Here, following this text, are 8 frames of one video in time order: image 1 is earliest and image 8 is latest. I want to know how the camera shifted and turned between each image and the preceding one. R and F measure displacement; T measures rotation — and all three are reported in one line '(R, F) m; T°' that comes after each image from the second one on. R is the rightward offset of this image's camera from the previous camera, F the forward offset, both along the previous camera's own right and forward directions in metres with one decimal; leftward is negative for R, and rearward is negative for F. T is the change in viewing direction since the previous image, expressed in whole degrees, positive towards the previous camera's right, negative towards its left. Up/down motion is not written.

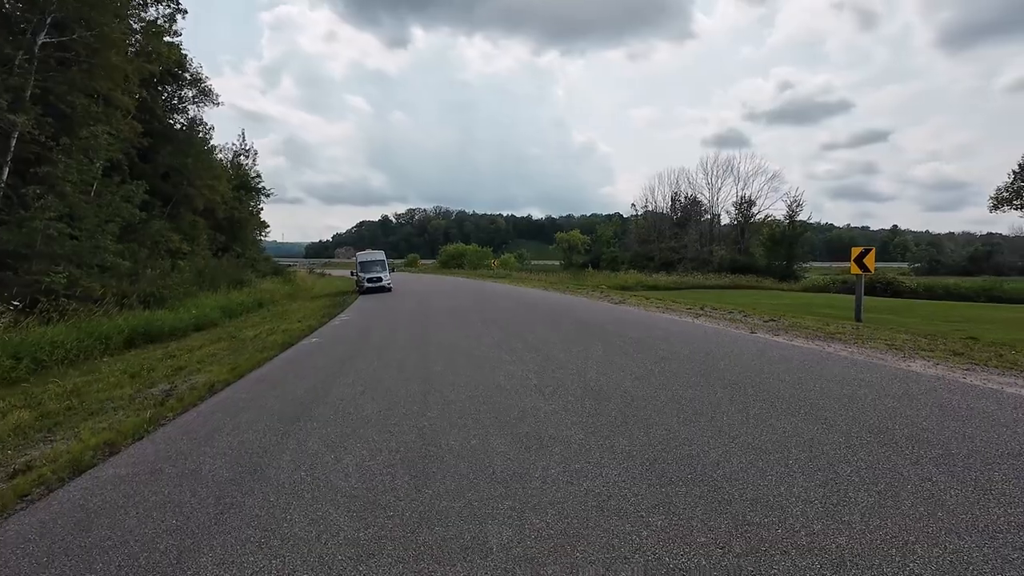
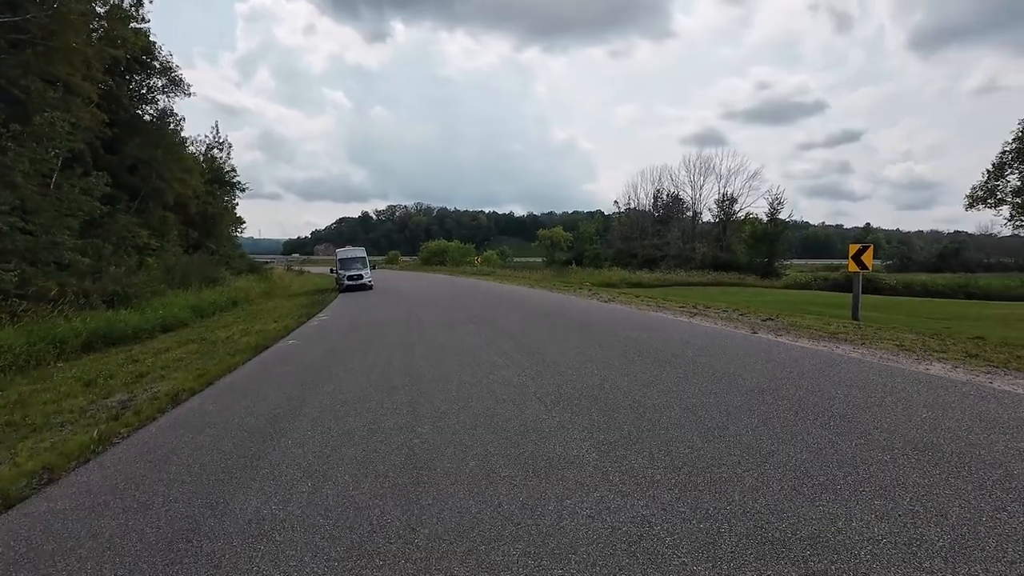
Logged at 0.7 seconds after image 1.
(-0.2, +0.7) m; +2°
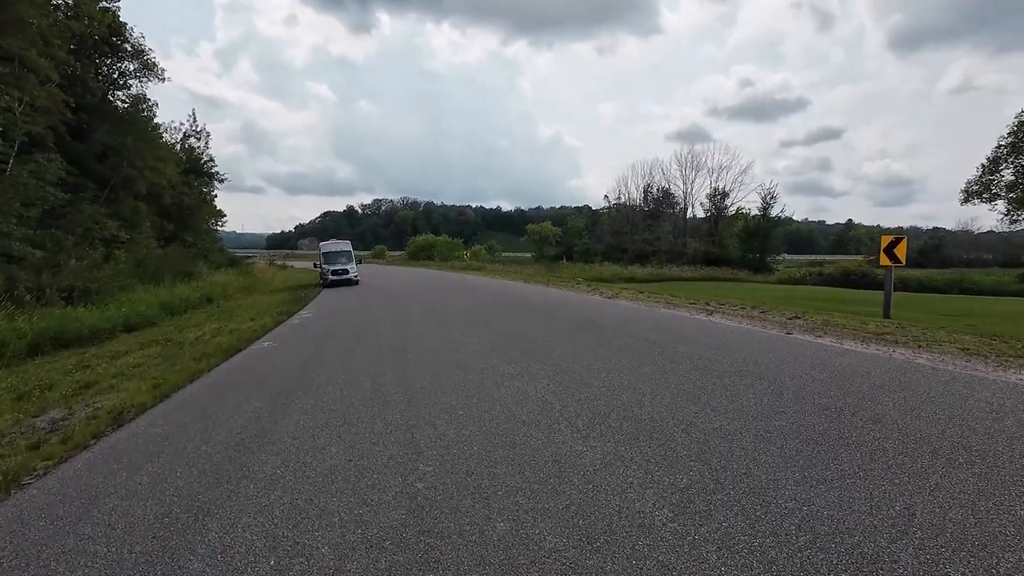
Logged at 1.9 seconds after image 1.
(-0.4, +1.3) m; +2°
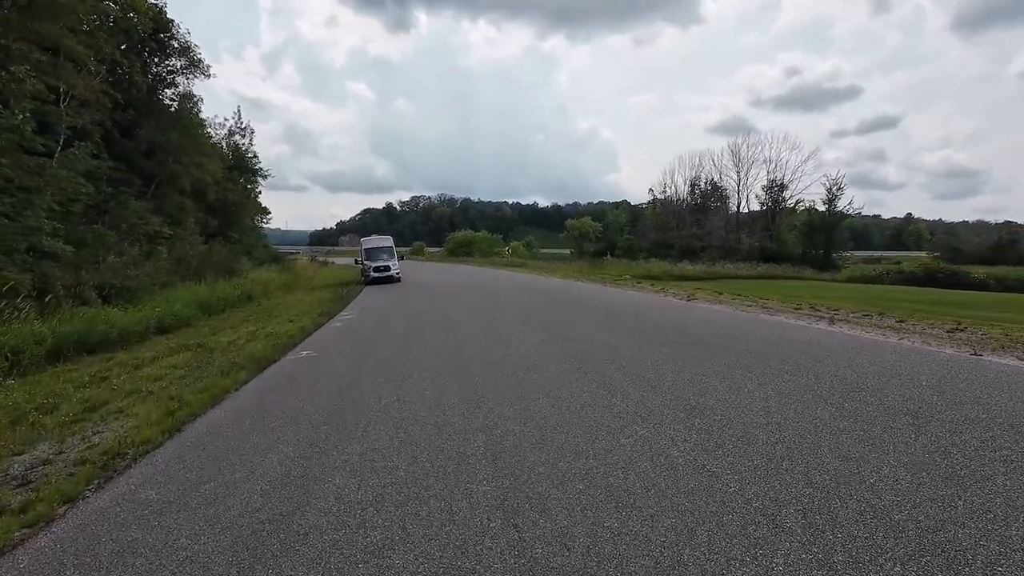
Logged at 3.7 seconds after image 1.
(-0.9, +2.0) m; -4°
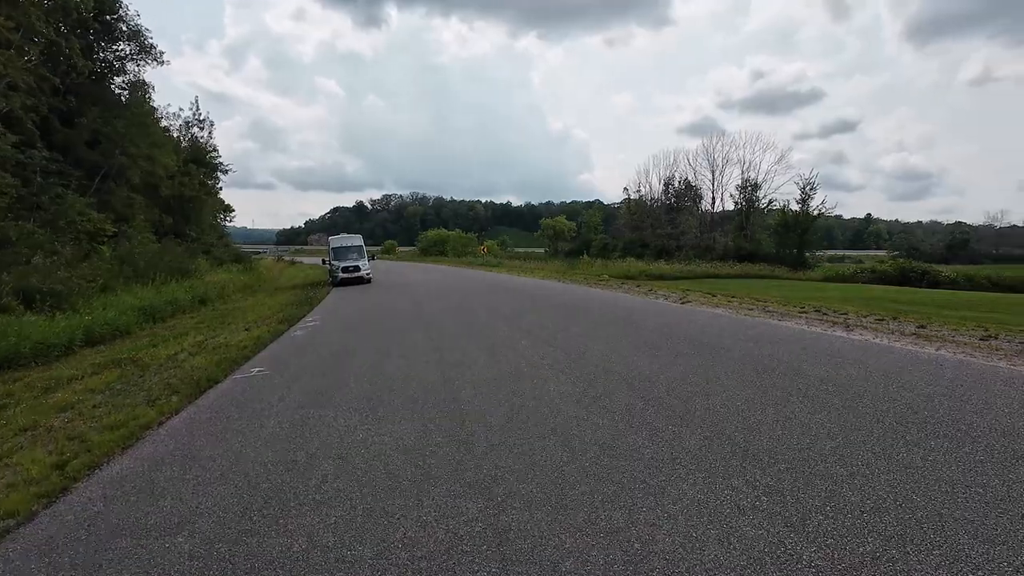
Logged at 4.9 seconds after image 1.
(-0.3, +1.4) m; +3°
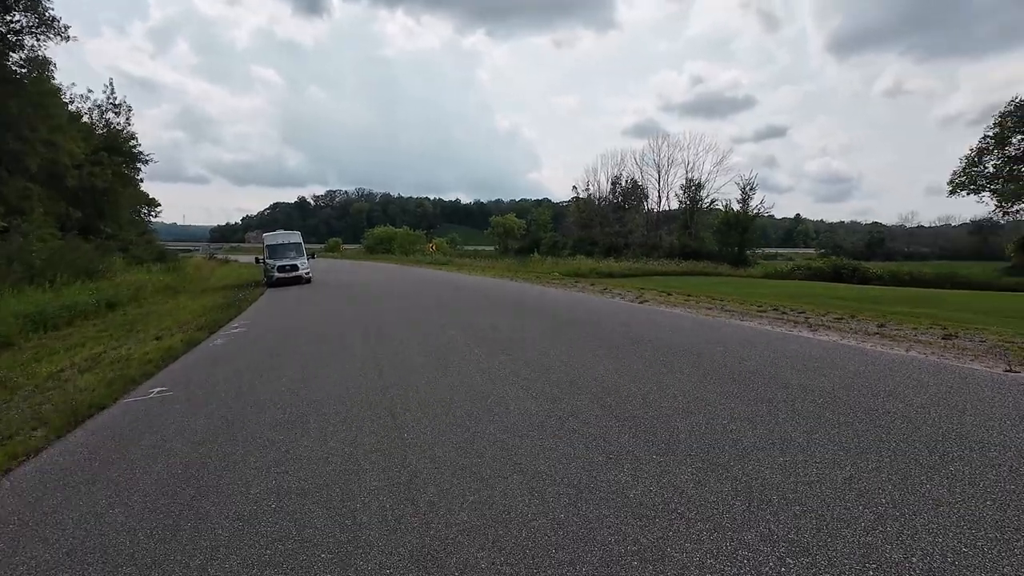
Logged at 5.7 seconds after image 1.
(0.0, +1.0) m; +6°
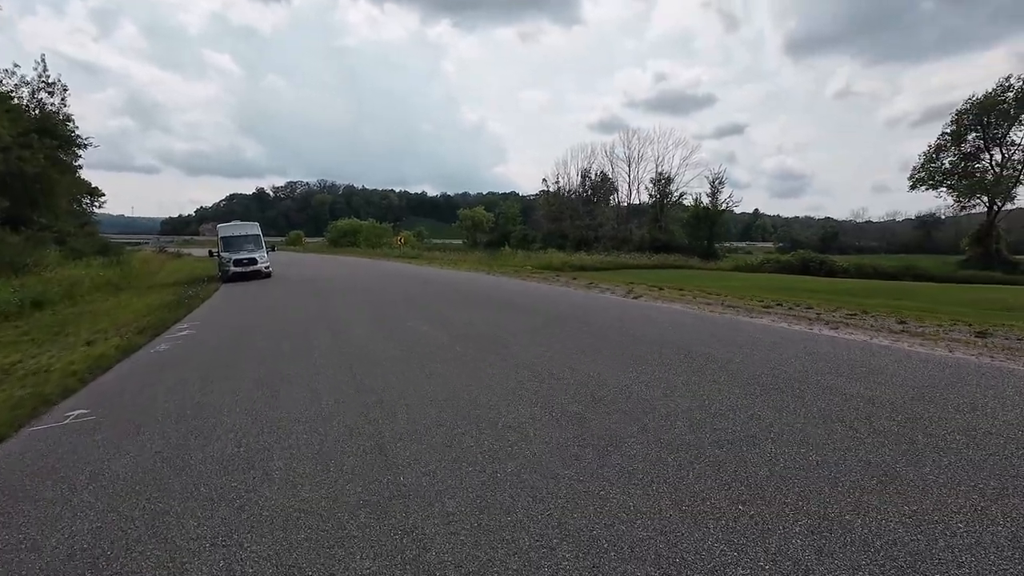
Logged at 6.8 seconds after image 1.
(-0.5, +1.2) m; +4°
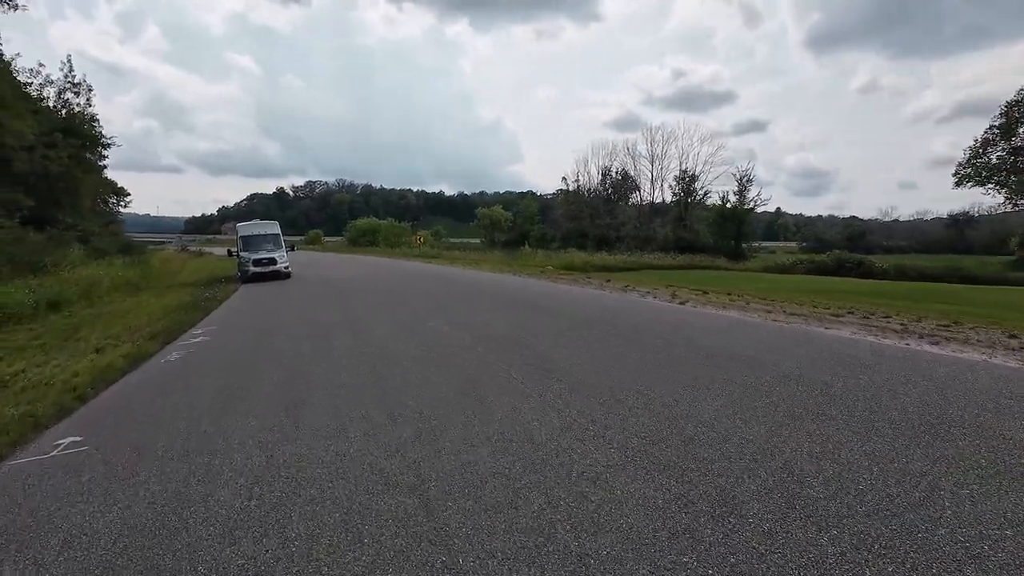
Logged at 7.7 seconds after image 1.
(-0.5, +1.0) m; -2°
